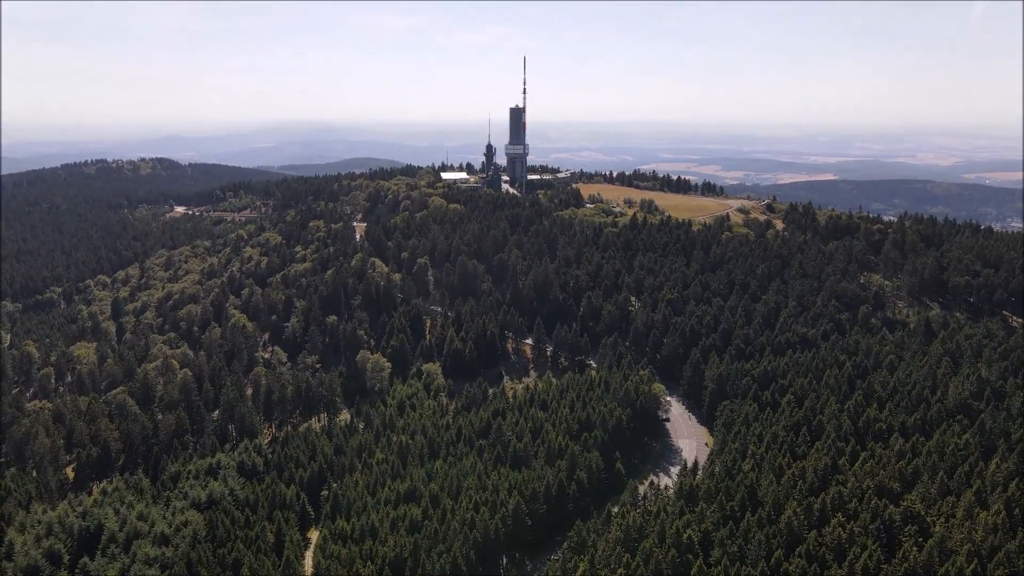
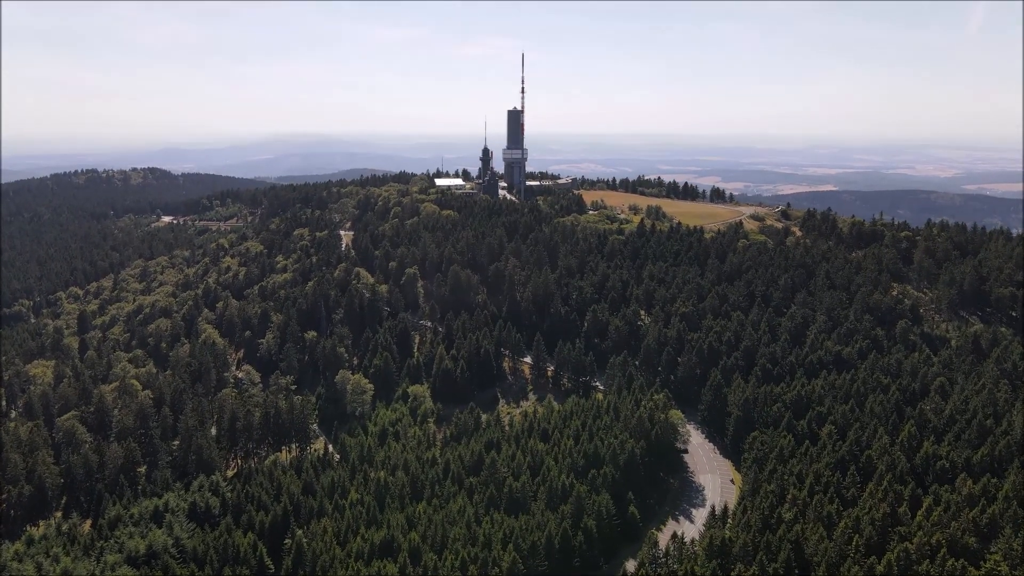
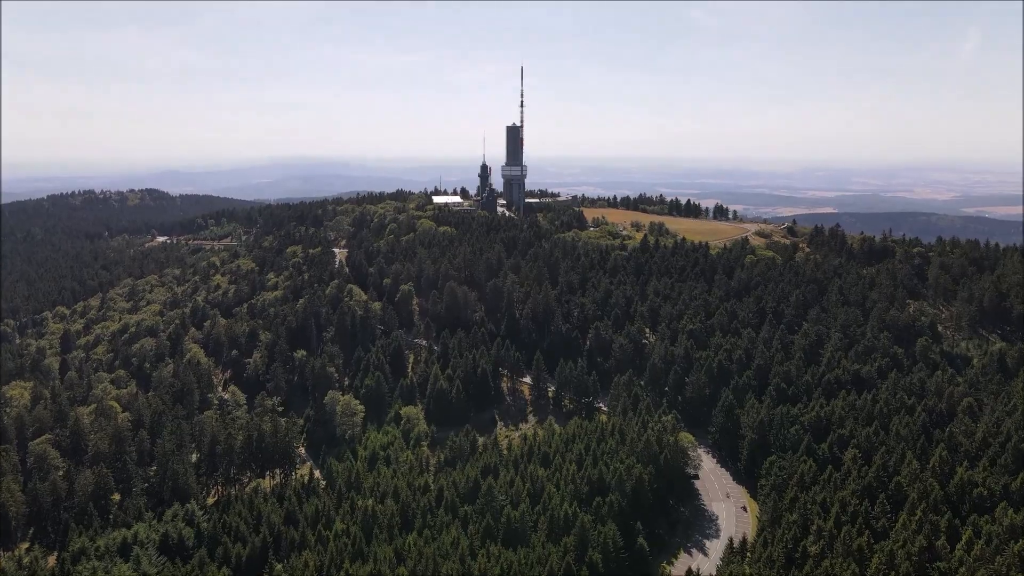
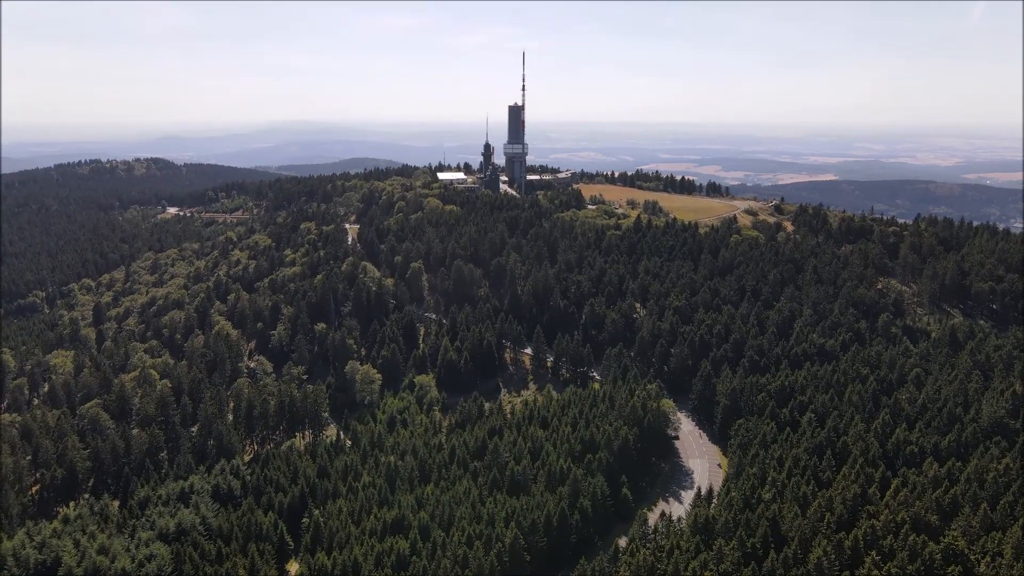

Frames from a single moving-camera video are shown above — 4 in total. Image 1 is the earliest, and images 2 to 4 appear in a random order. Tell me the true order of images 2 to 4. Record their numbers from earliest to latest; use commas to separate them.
4, 2, 3
